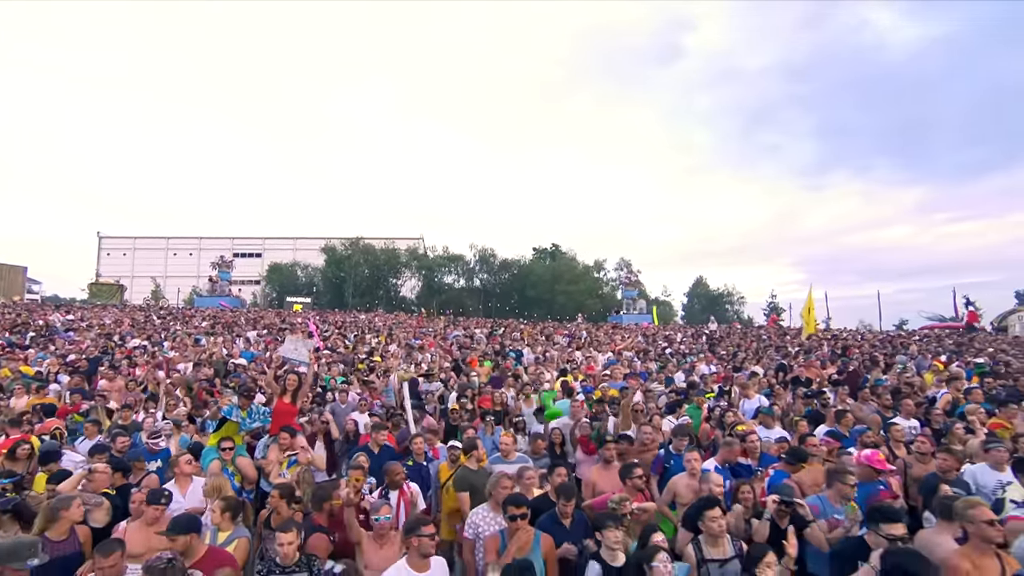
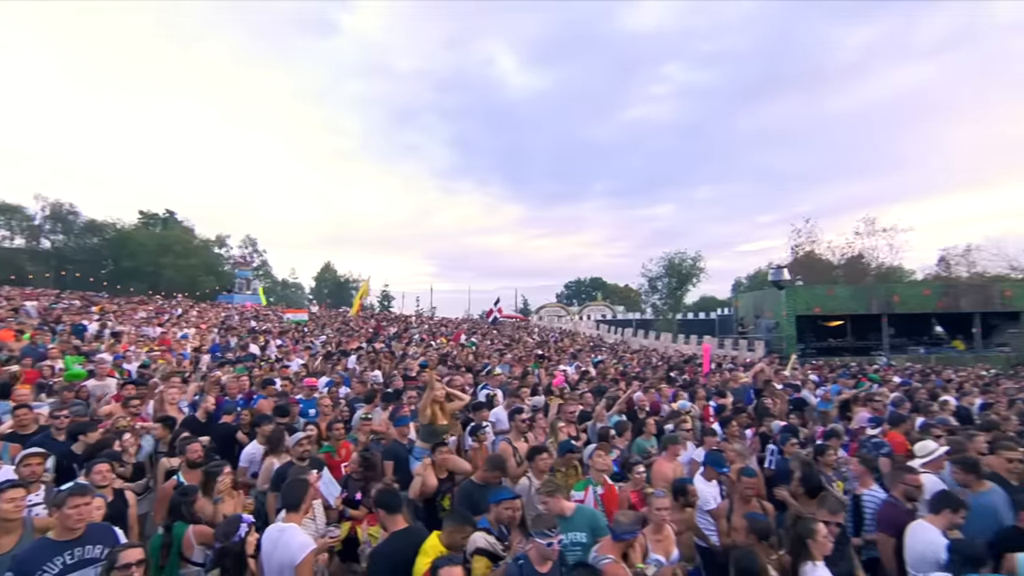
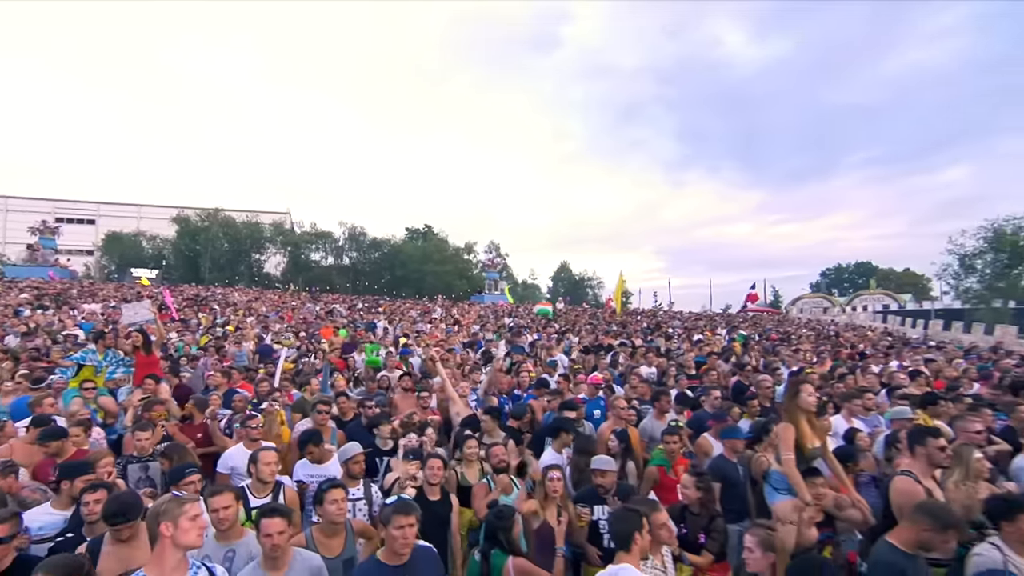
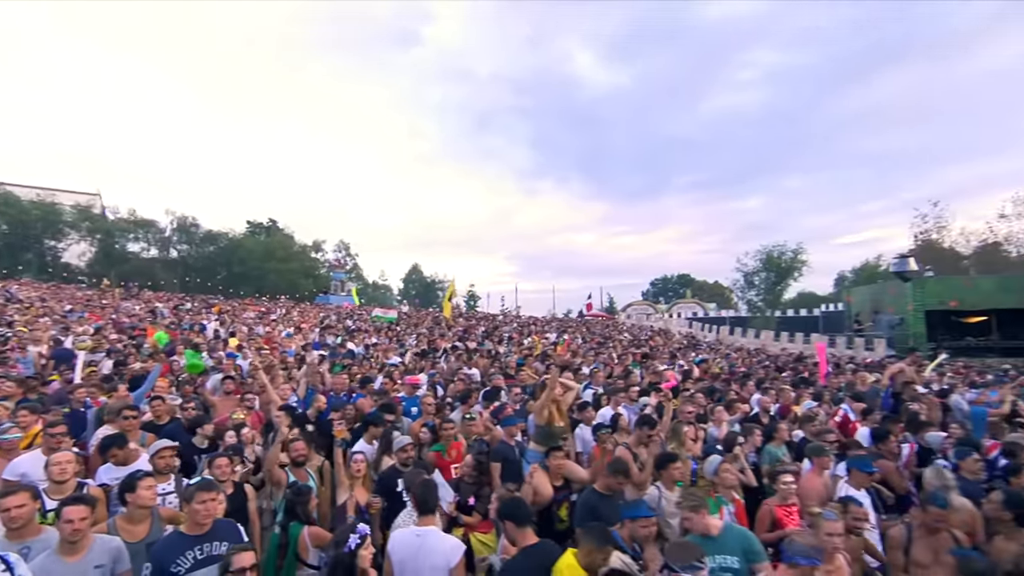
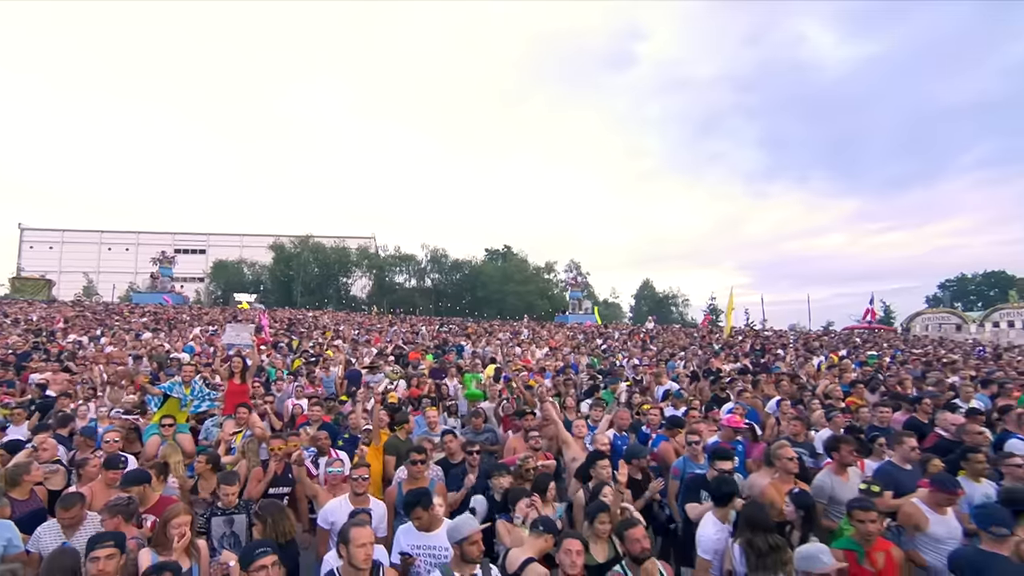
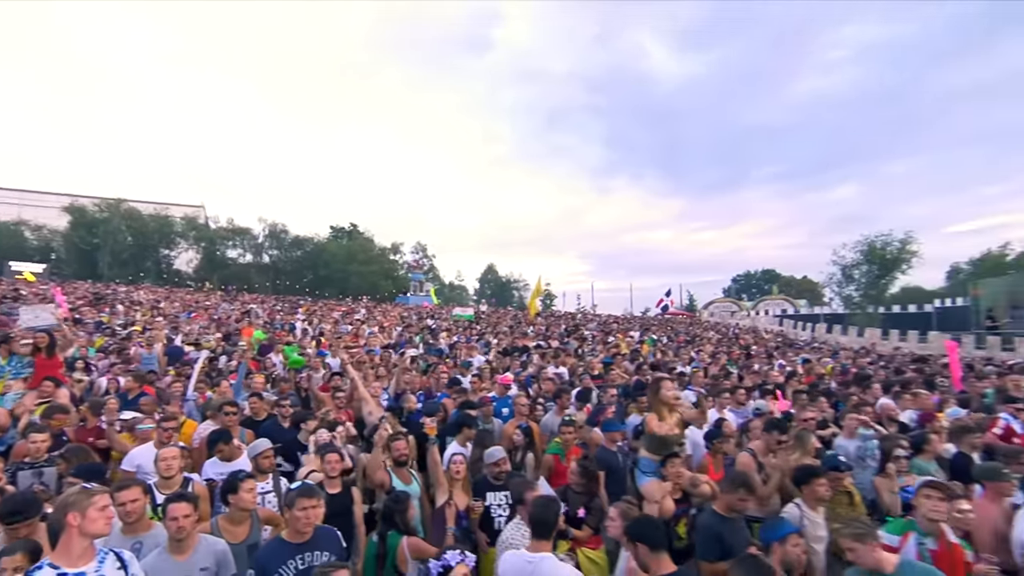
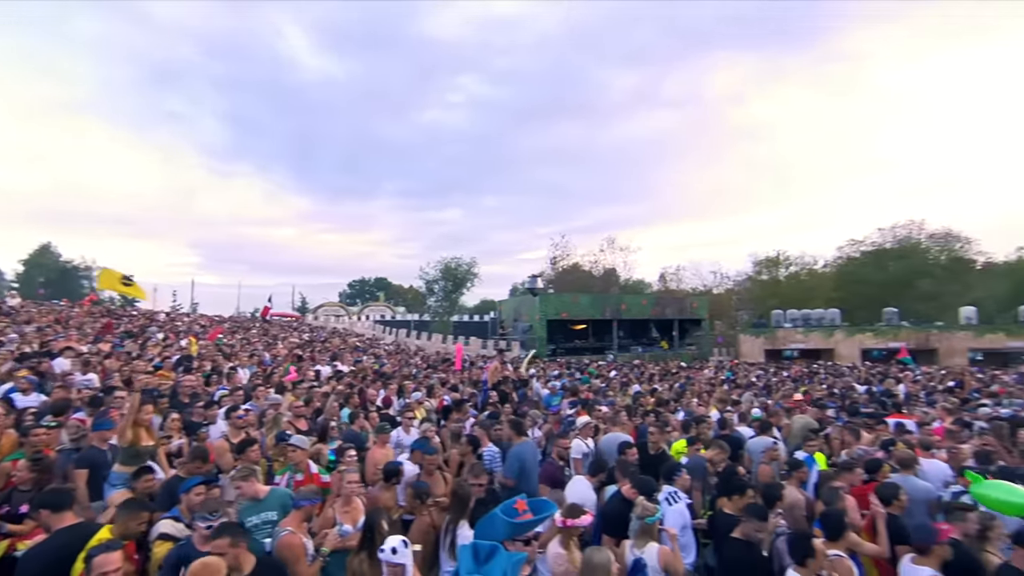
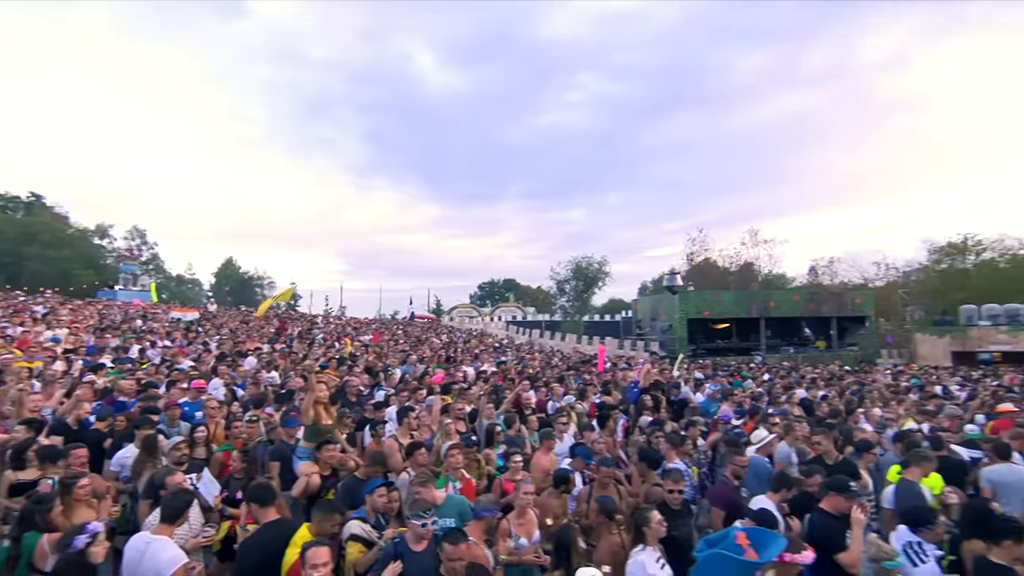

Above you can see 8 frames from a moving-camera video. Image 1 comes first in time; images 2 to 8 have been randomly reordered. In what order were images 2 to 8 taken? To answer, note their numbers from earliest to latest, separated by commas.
5, 3, 6, 4, 2, 8, 7
